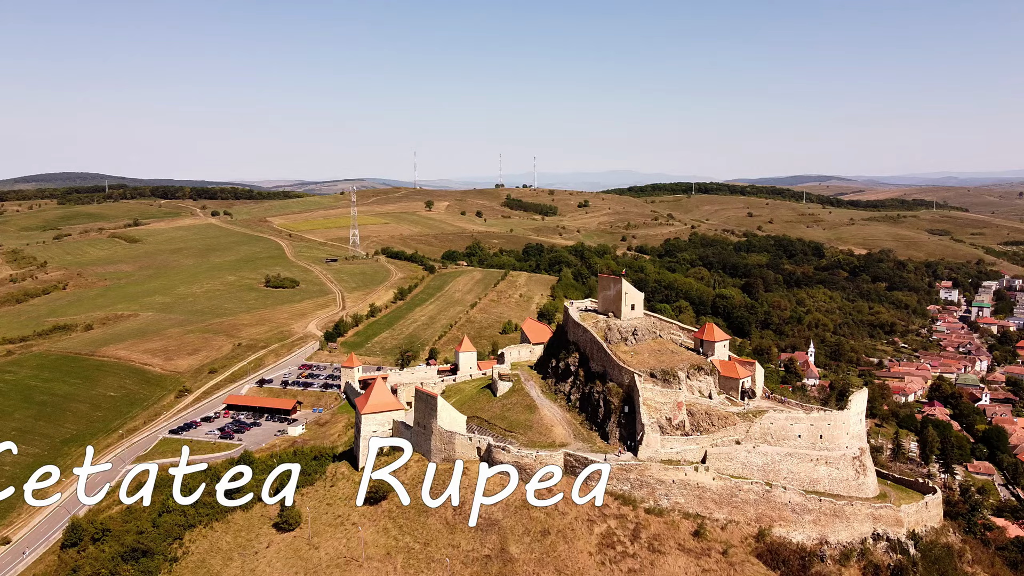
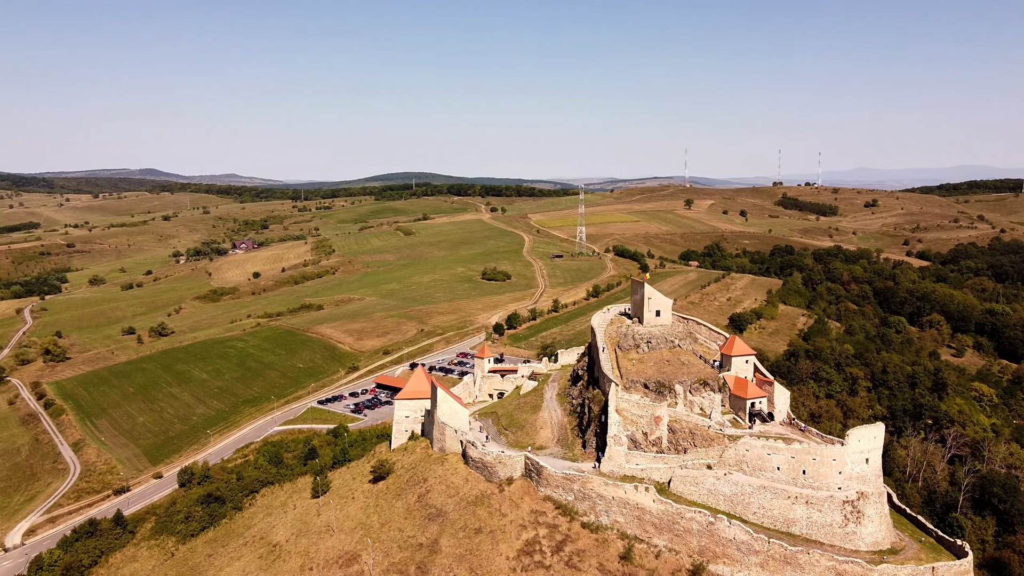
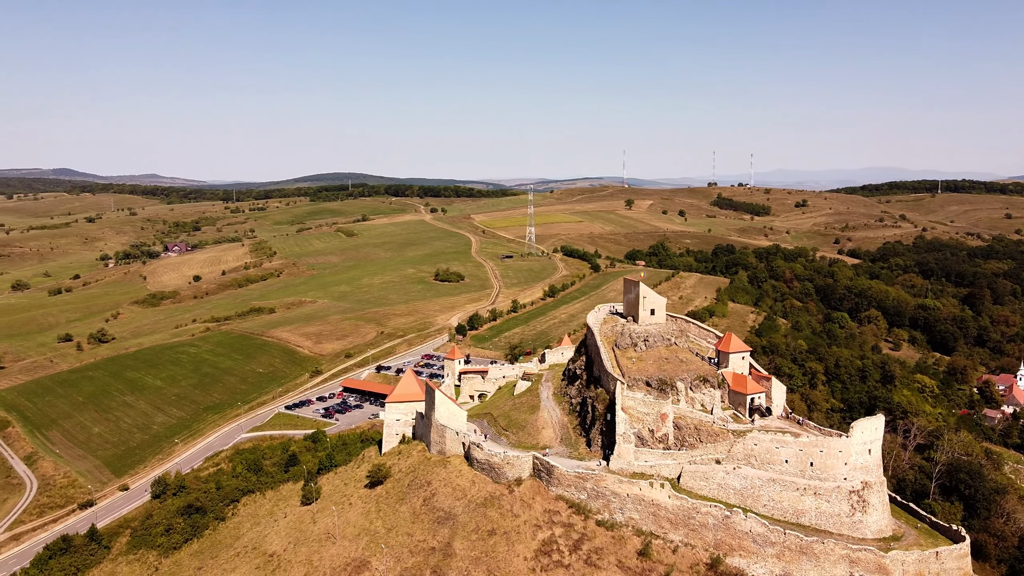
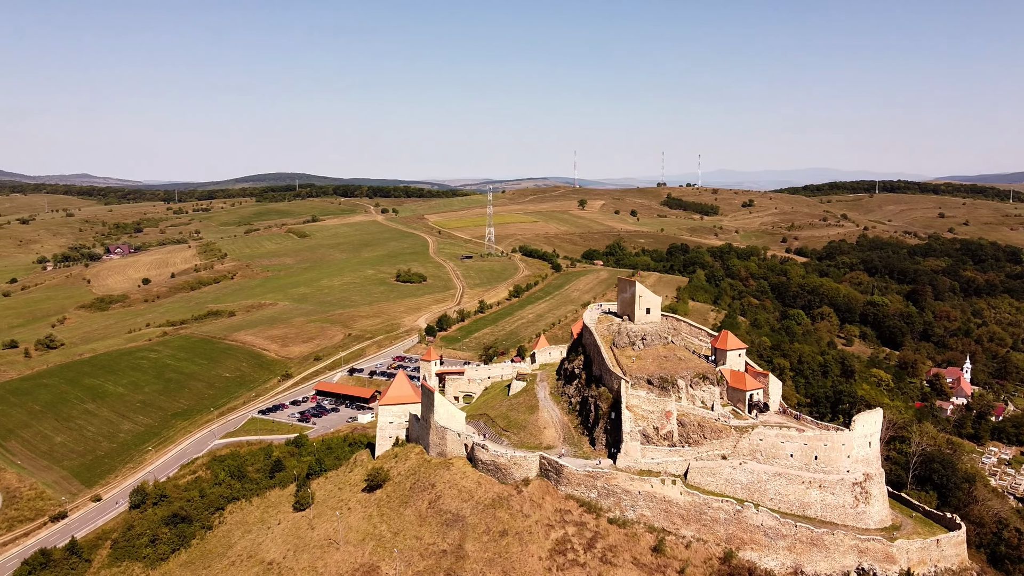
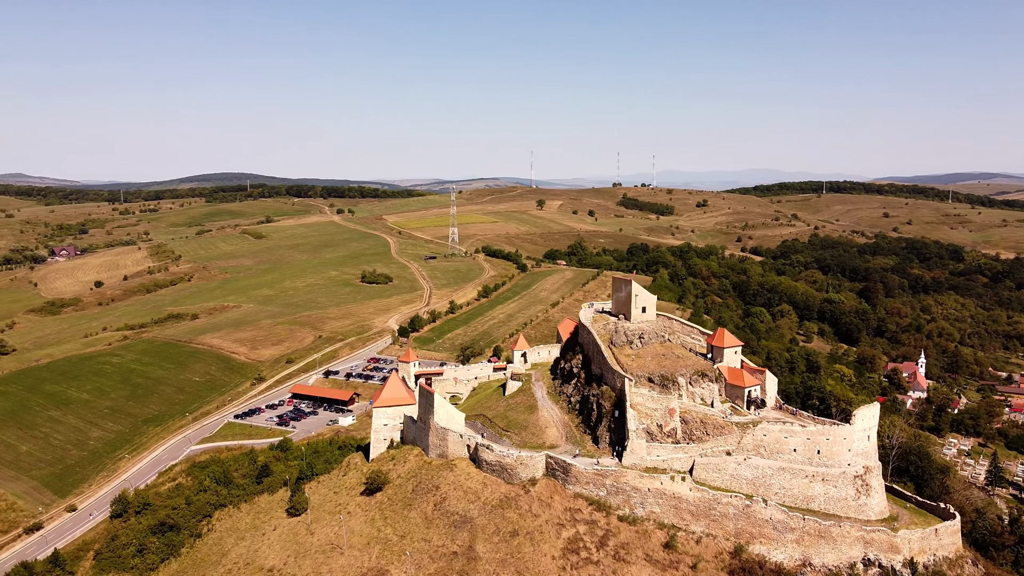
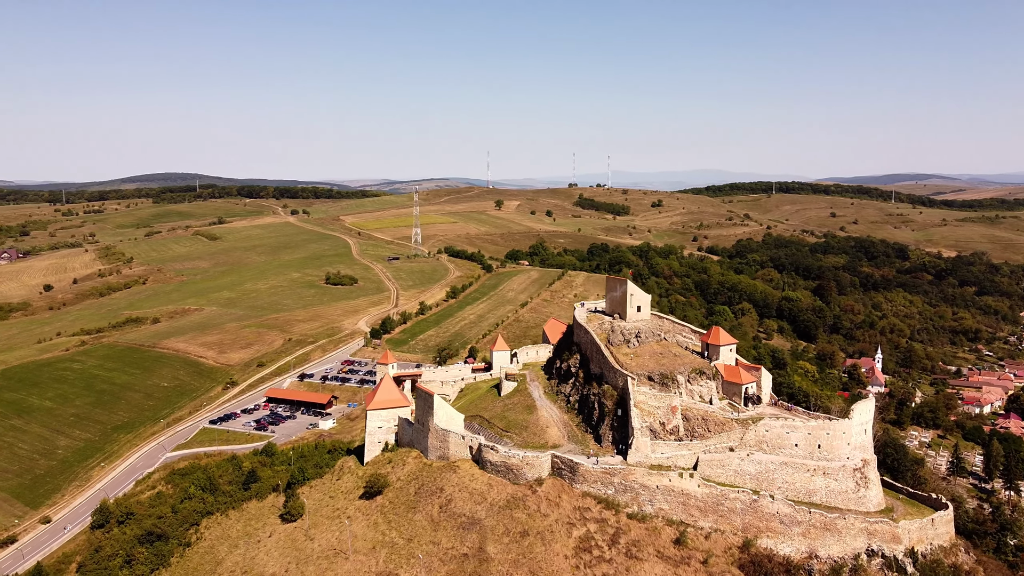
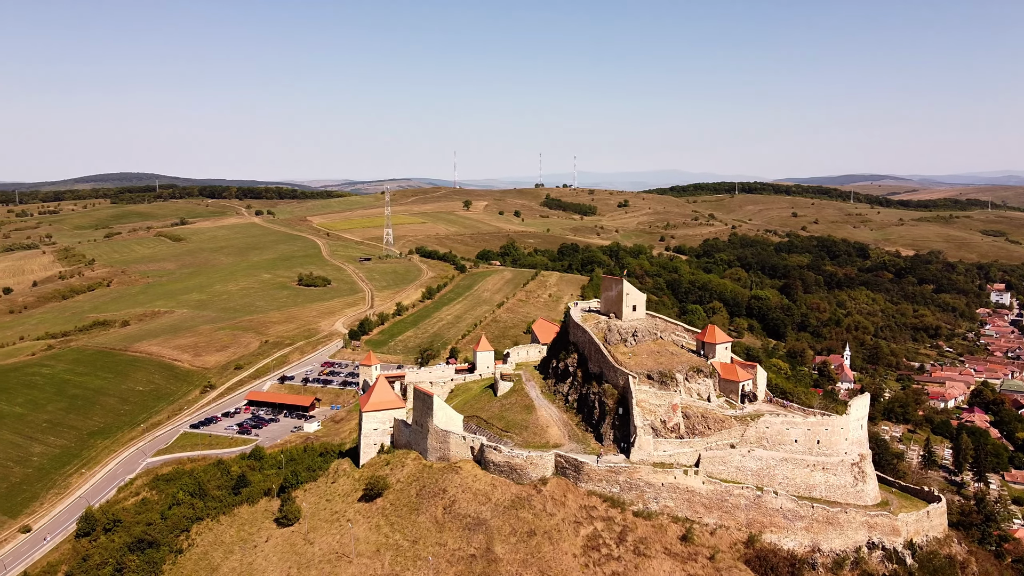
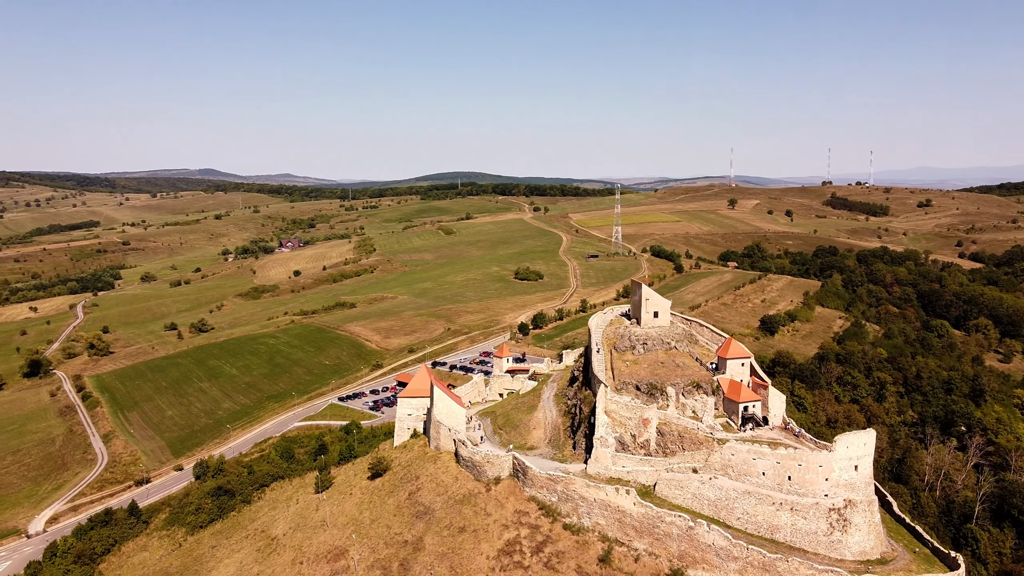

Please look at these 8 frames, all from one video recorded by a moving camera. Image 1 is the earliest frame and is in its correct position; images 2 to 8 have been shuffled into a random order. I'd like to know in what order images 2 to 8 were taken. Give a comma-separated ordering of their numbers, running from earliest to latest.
7, 6, 5, 4, 3, 2, 8
